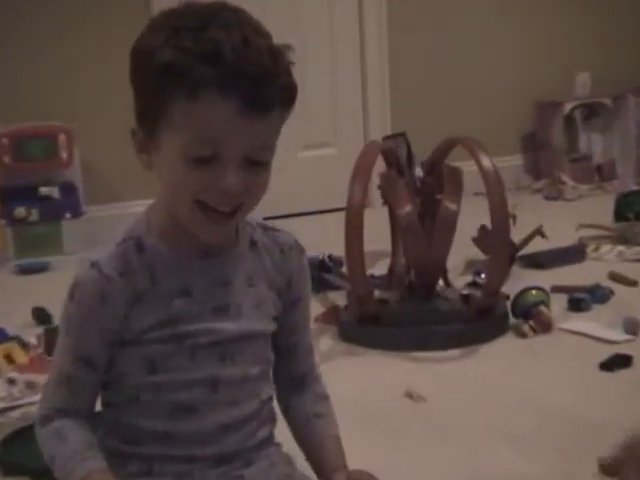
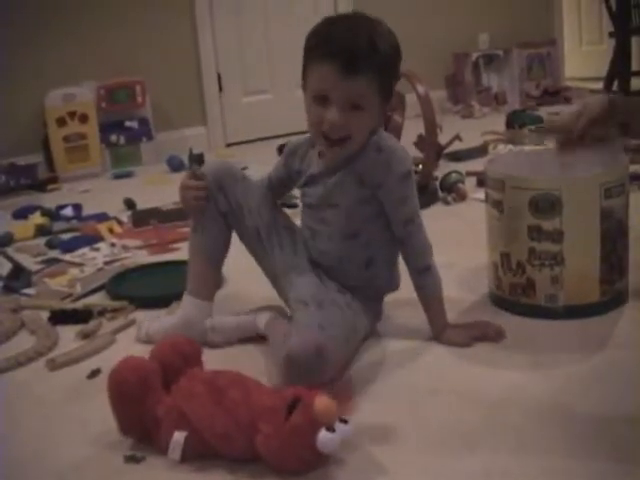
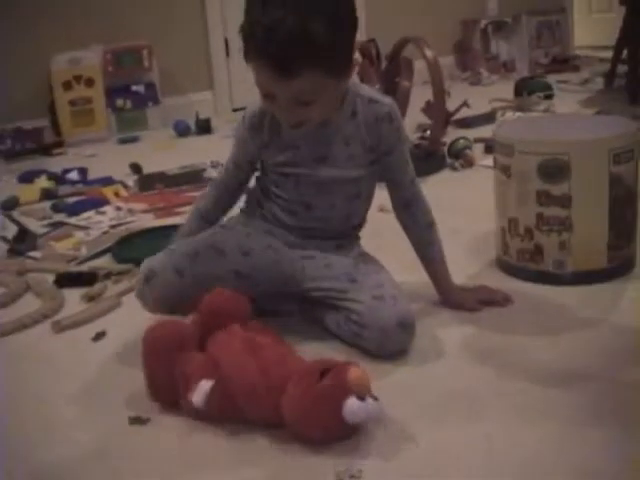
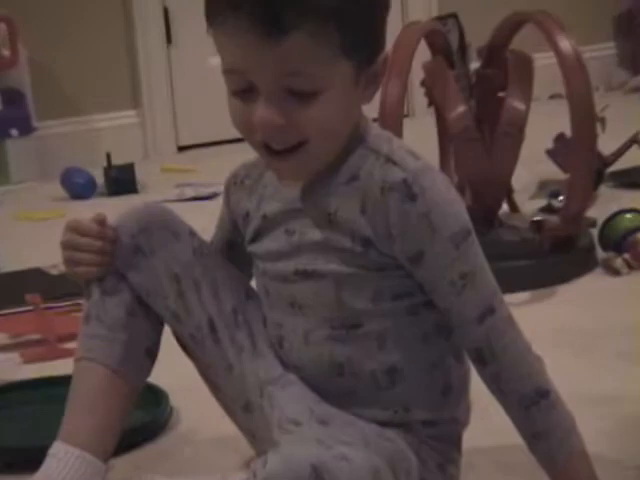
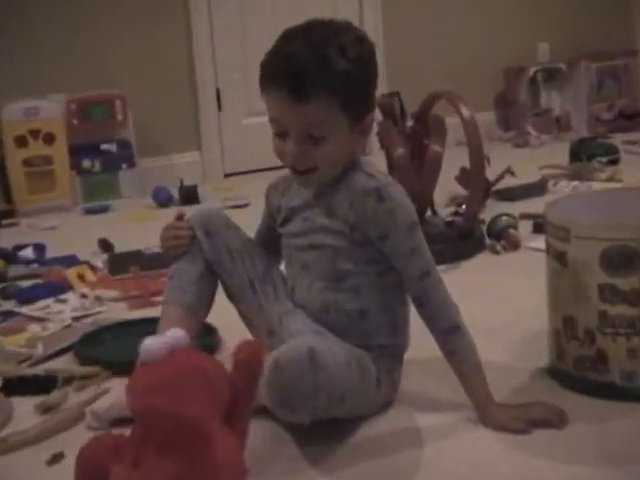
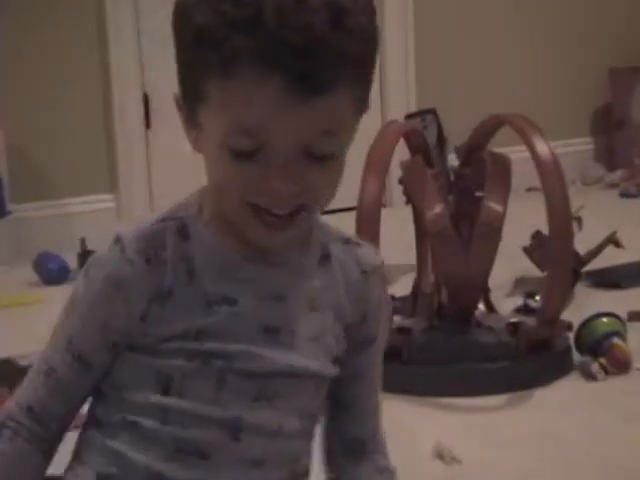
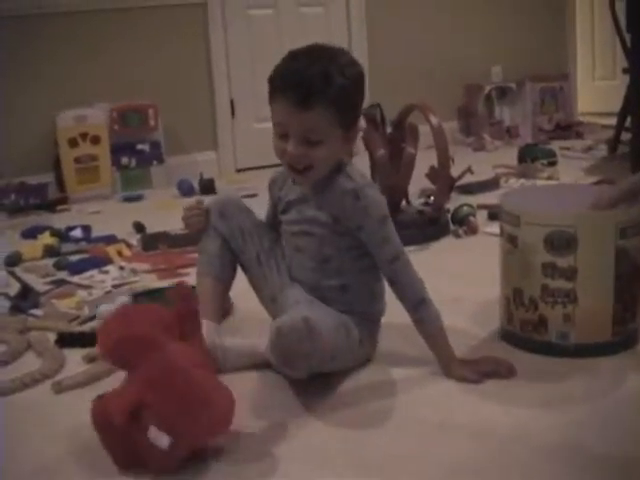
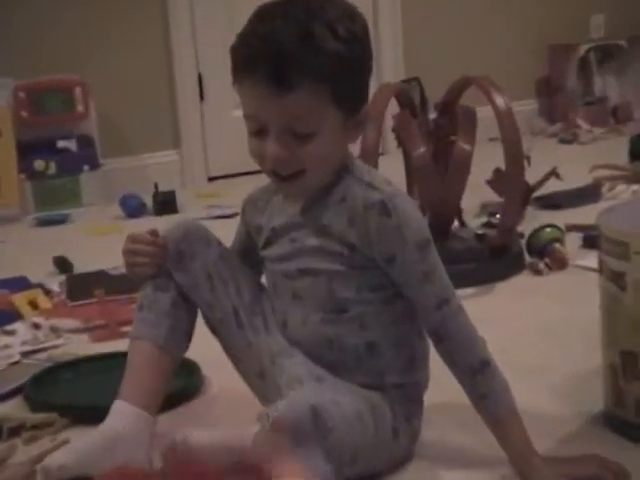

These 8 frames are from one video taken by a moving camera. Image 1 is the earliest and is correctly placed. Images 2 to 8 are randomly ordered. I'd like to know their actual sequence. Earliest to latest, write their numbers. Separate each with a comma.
6, 3, 2, 7, 5, 8, 4
